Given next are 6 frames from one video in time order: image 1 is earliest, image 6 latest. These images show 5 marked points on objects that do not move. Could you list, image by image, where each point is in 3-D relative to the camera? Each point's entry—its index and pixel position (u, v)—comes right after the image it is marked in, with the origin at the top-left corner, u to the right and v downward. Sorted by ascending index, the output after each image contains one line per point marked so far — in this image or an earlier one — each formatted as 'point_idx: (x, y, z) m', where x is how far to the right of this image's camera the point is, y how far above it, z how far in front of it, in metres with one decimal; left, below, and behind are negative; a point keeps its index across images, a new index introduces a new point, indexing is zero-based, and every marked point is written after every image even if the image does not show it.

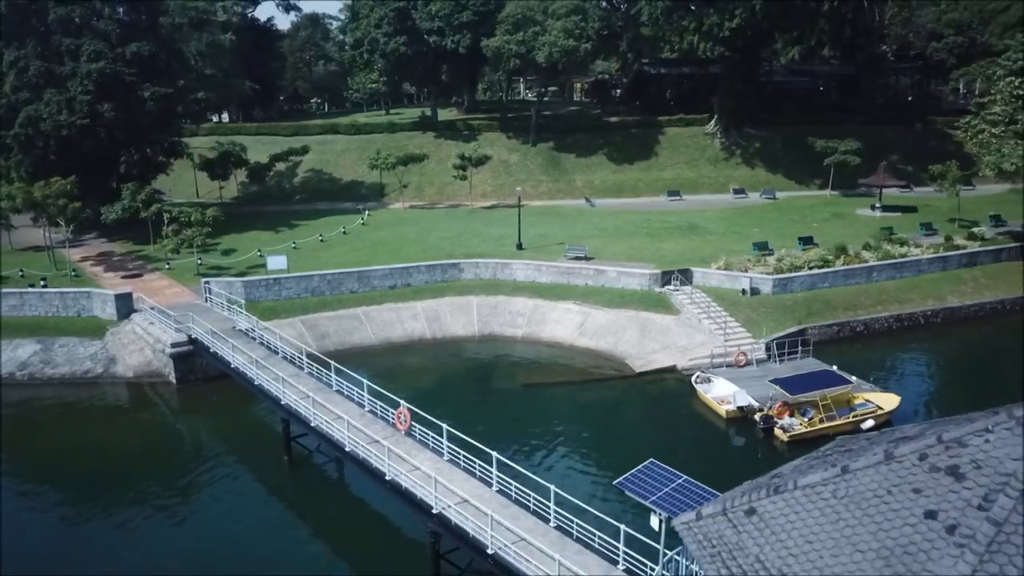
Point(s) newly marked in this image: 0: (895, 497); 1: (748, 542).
0: (+4.2, -2.3, +8.9) m
1: (+2.8, -3.0, +9.6) m
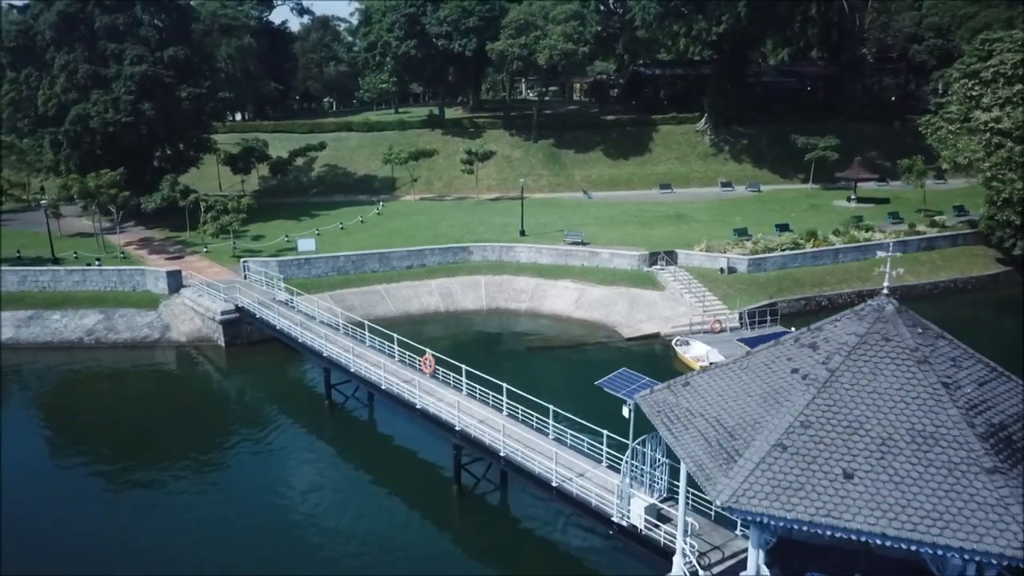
0: (+4.3, -1.2, +13.5) m
1: (+3.0, -1.9, +14.2) m
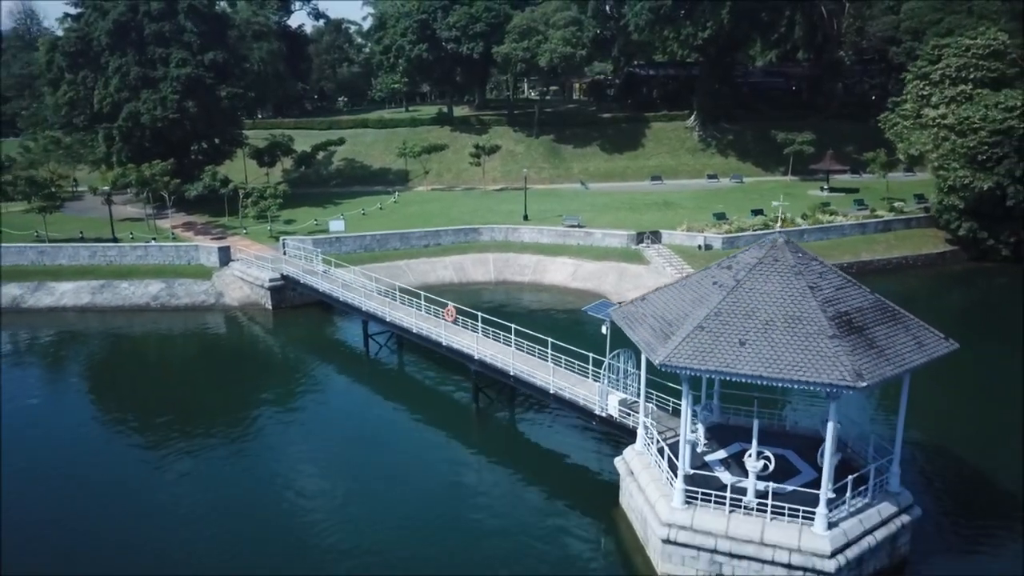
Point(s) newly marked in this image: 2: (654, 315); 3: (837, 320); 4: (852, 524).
0: (+4.6, +0.2, +19.4) m
1: (+3.2, -0.5, +20.1) m
2: (+3.4, -0.6, +19.4) m
3: (+6.9, -0.7, +17.3) m
4: (+7.7, -5.3, +18.2) m
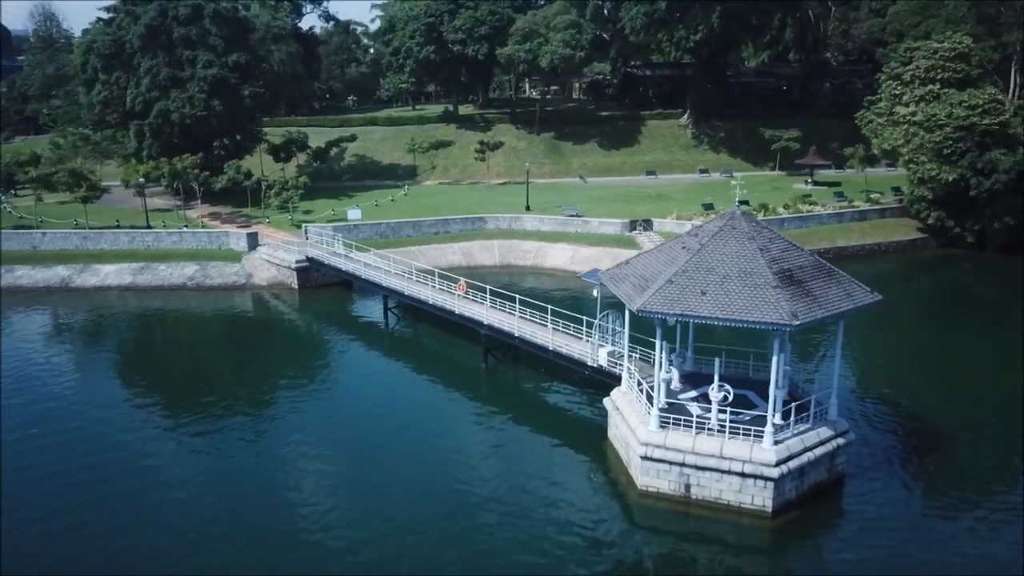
0: (+4.7, +1.2, +23.6) m
1: (+3.4, +0.5, +24.3) m
2: (+3.6, +0.4, +23.6) m
3: (+7.1, +0.3, +21.4) m
4: (+7.8, -4.3, +22.4) m
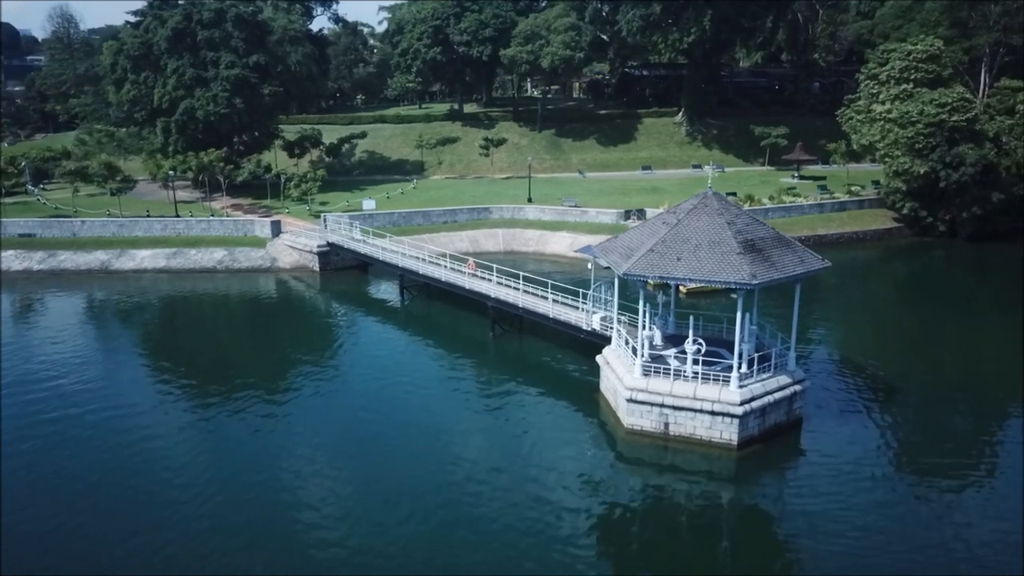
0: (+4.9, +2.3, +27.6) m
1: (+3.6, +1.6, +28.4) m
2: (+3.8, +1.4, +27.6) m
3: (+7.3, +1.4, +25.5) m
4: (+8.0, -3.2, +26.4) m
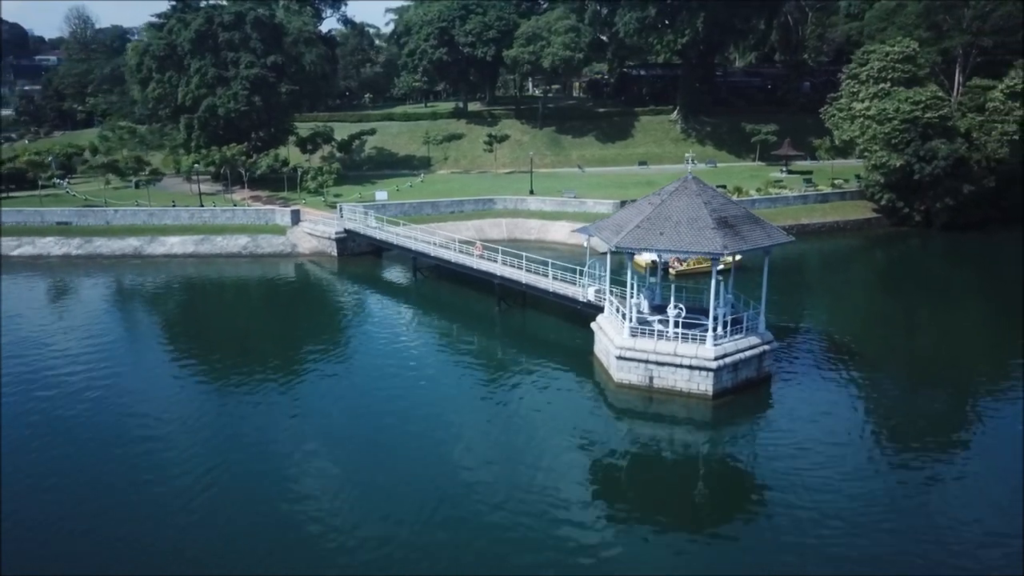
0: (+5.1, +3.3, +31.6) m
1: (+3.7, +2.6, +32.3) m
2: (+4.0, +2.5, +31.6) m
3: (+7.5, +2.4, +29.4) m
4: (+8.2, -2.2, +30.3) m
